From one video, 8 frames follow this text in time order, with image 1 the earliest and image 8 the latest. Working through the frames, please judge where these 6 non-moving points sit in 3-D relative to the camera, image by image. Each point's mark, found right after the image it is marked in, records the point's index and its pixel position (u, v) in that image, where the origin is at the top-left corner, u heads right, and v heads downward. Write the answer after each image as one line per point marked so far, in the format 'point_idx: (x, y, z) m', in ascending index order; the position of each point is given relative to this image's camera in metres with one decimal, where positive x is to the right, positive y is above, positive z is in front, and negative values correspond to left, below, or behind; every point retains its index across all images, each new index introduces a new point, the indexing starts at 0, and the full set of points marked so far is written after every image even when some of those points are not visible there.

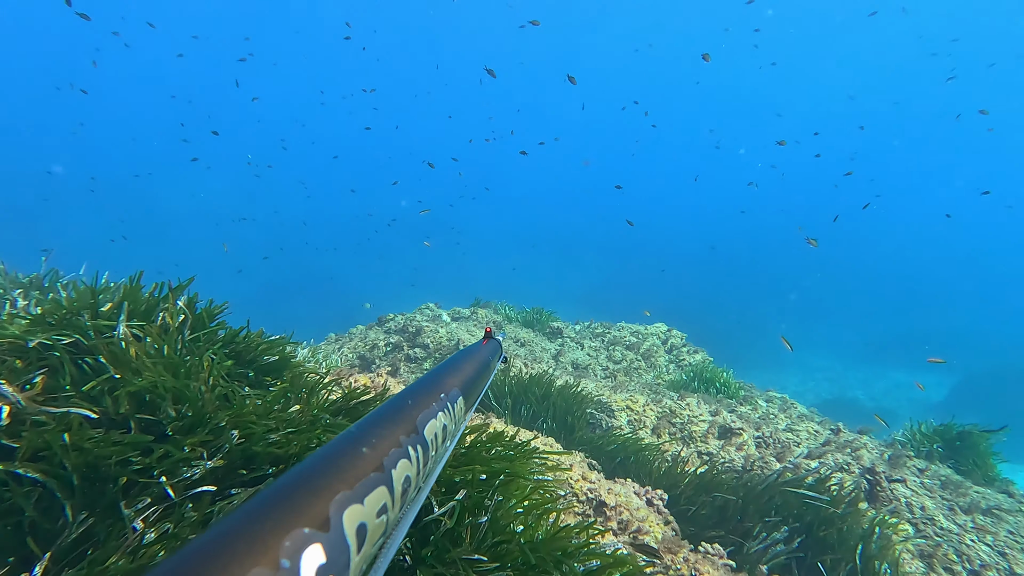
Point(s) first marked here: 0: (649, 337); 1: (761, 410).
0: (+2.5, -0.9, +10.1) m
1: (+3.6, -1.7, +8.0) m
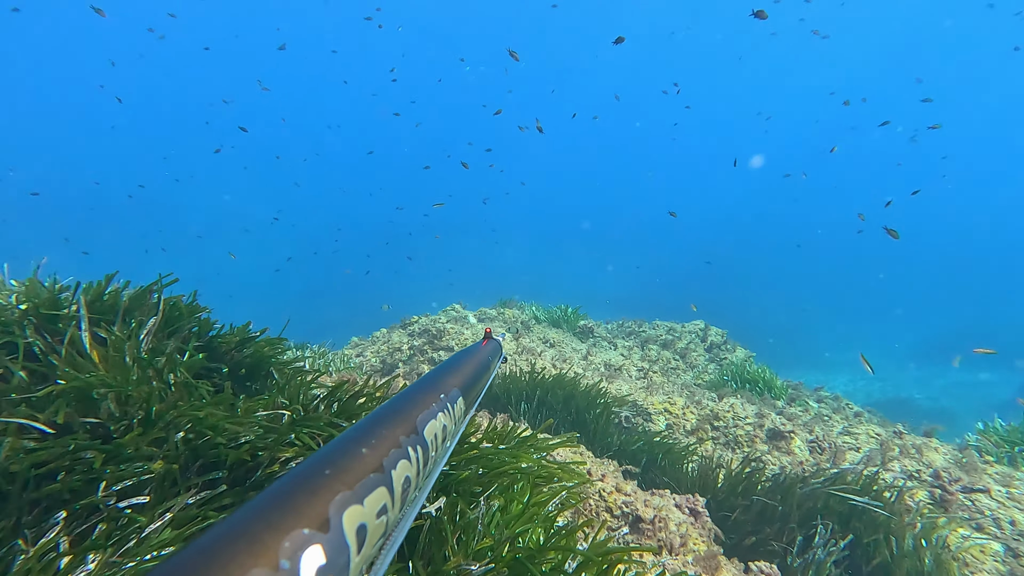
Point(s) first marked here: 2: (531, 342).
0: (+3.0, -0.8, +9.6) m
1: (+4.0, -1.6, +7.4) m
2: (+0.3, -0.8, +7.9) m
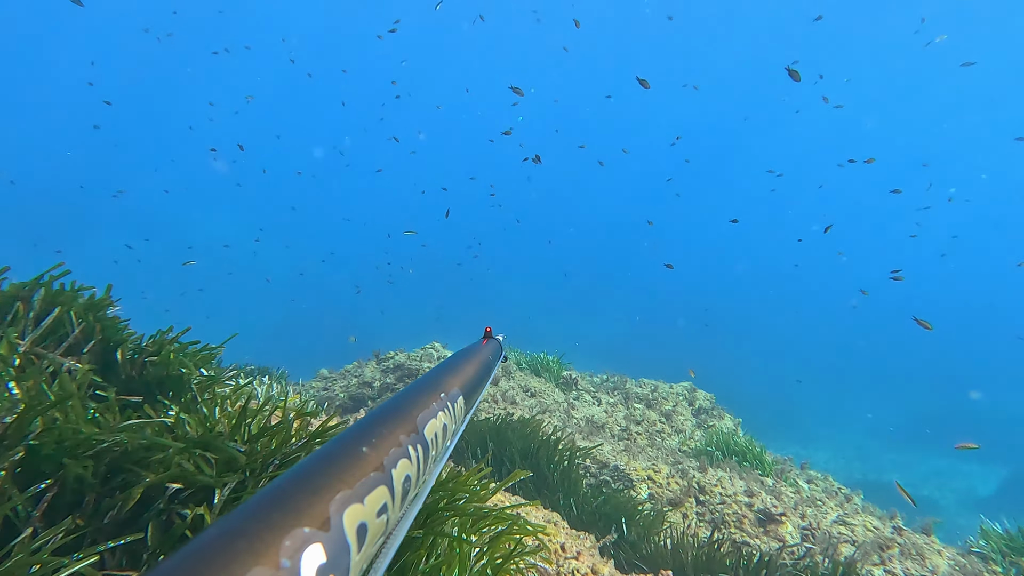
0: (+2.6, -1.8, +9.1) m
1: (+3.6, -2.5, +6.9) m
2: (0.0, -1.4, +7.4) m
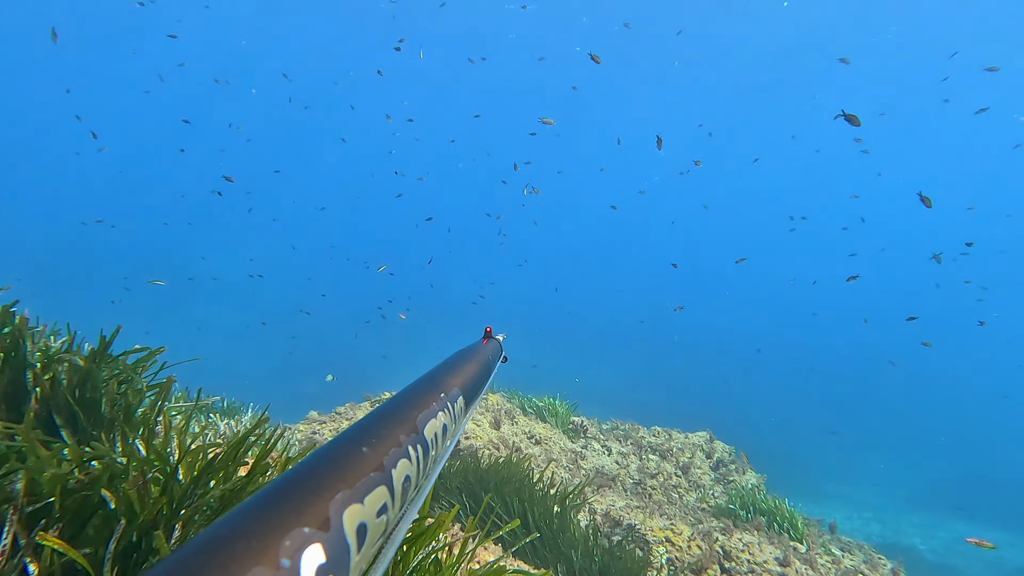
0: (+2.7, -2.4, +8.4) m
1: (+3.6, -3.0, +6.1) m
2: (0.0, -1.8, +6.8) m
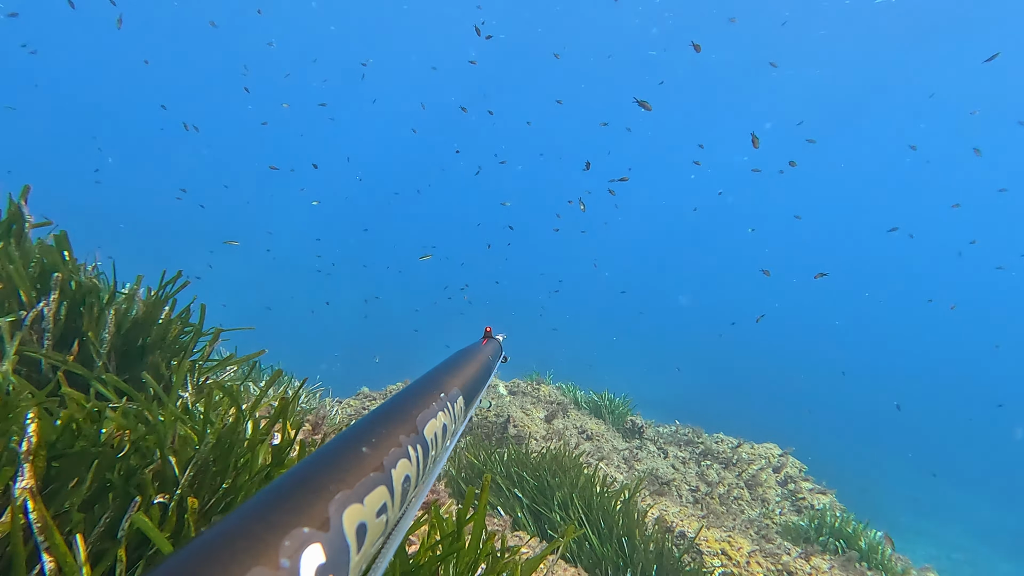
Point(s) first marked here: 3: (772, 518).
0: (+3.4, -2.4, +7.8) m
1: (+4.0, -3.0, +5.4) m
2: (+0.6, -1.7, +6.5) m
3: (+2.9, -2.6, +6.3) m
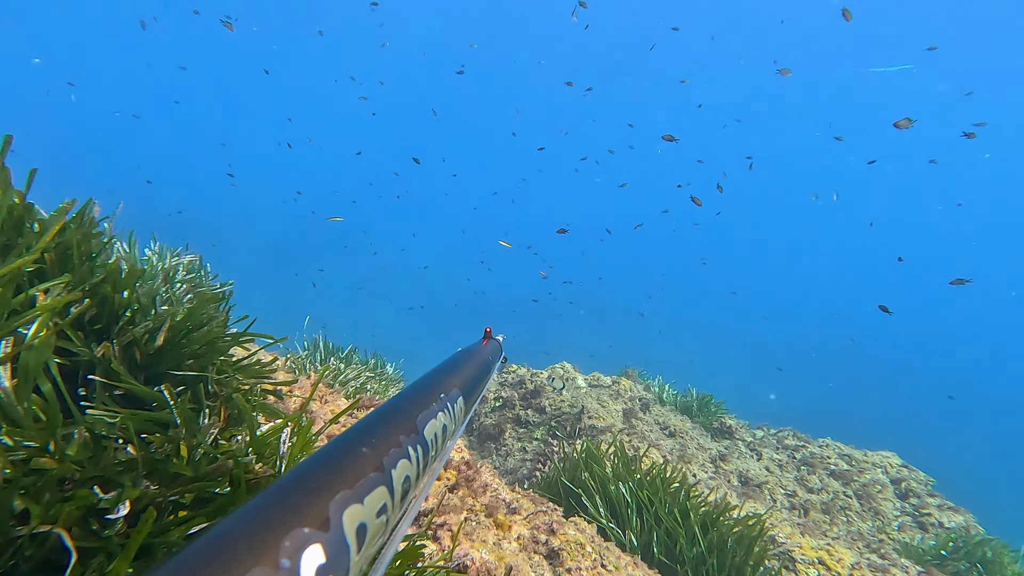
0: (+4.4, -2.2, +6.9) m
1: (+4.6, -2.8, +4.4) m
2: (+1.4, -1.5, +6.1) m
3: (+3.7, -2.4, +5.5) m
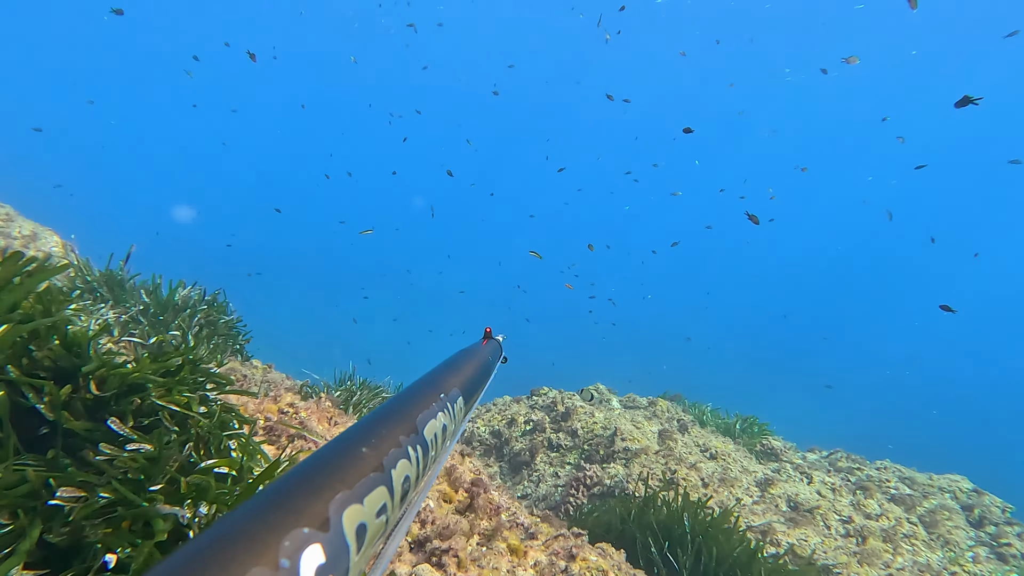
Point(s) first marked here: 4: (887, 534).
0: (+4.8, -2.3, +6.3) m
1: (+4.8, -2.8, +3.8) m
2: (+1.7, -1.7, +5.8) m
3: (+4.0, -2.5, +5.0) m
4: (+3.4, -2.2, +5.1) m
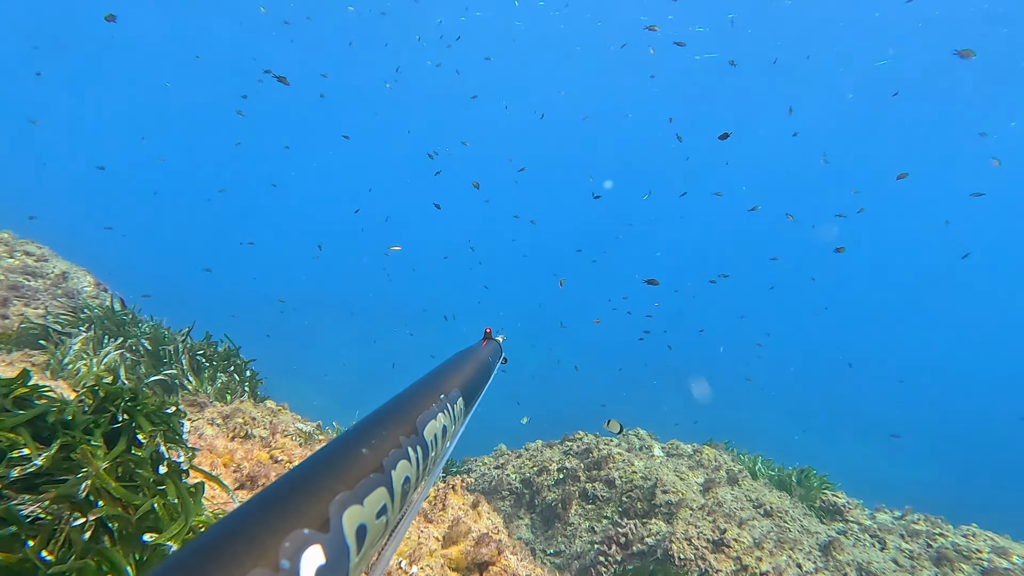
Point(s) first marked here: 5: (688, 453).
0: (+5.1, -2.7, +5.5) m
1: (+5.0, -3.0, +3.0) m
2: (+2.0, -2.0, +5.2) m
3: (+4.2, -2.8, +4.2) m
4: (+3.6, -2.5, +4.4) m
5: (+2.0, -1.9, +6.5) m
